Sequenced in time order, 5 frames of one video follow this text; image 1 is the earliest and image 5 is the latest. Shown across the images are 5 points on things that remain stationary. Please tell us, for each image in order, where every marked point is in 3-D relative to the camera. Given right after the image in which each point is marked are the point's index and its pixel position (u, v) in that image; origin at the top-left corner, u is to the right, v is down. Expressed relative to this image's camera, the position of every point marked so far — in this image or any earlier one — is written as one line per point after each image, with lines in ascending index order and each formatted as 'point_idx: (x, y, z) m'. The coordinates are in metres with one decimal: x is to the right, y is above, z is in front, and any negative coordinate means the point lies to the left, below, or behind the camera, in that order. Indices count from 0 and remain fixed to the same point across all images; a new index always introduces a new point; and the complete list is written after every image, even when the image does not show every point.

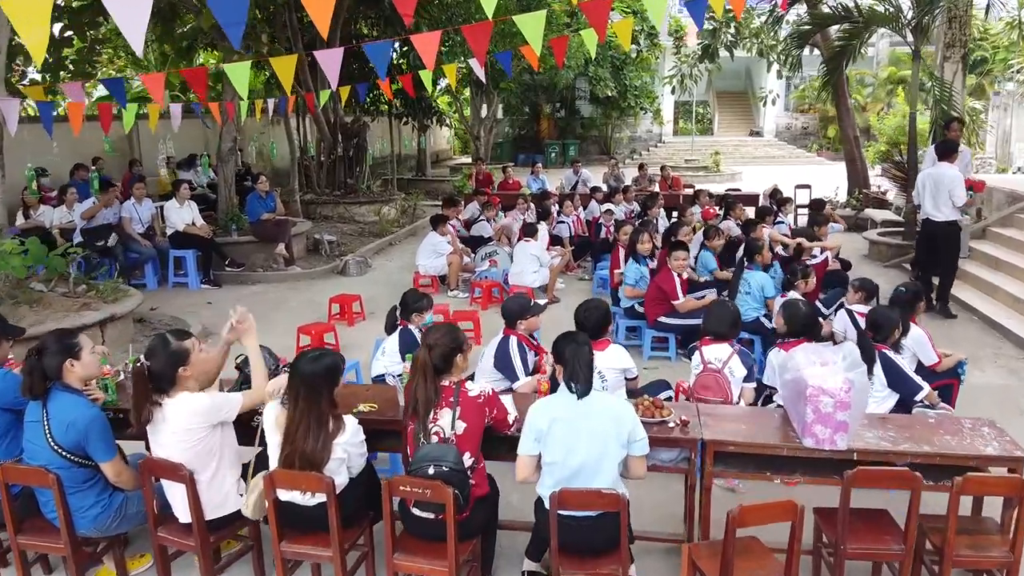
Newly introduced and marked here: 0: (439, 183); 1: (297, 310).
0: (-1.5, +2.1, +16.2) m
1: (-1.9, -0.2, +7.0) m
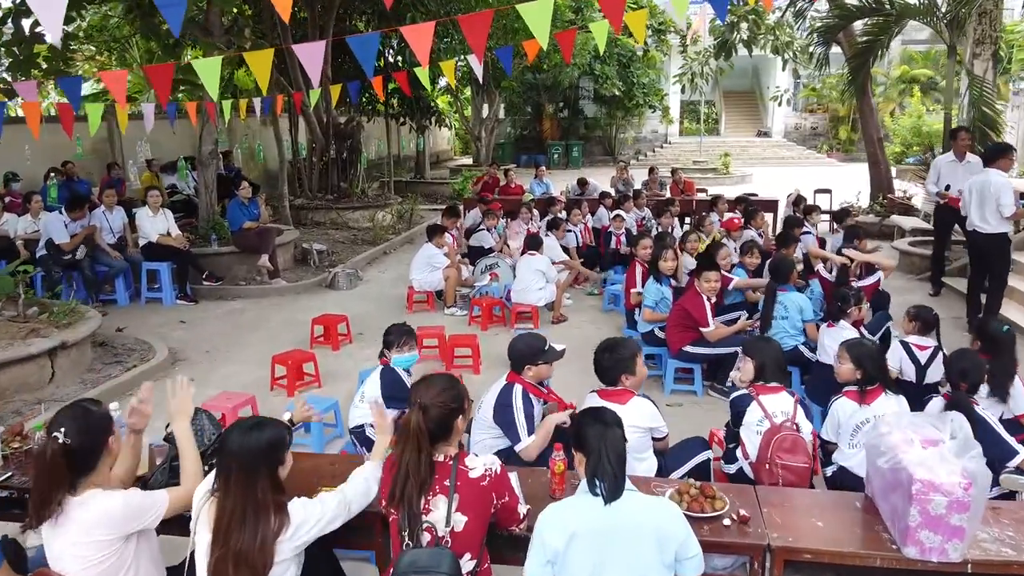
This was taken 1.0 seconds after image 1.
0: (-1.4, +2.0, +15.5) m
1: (-1.8, -0.3, +6.4) m
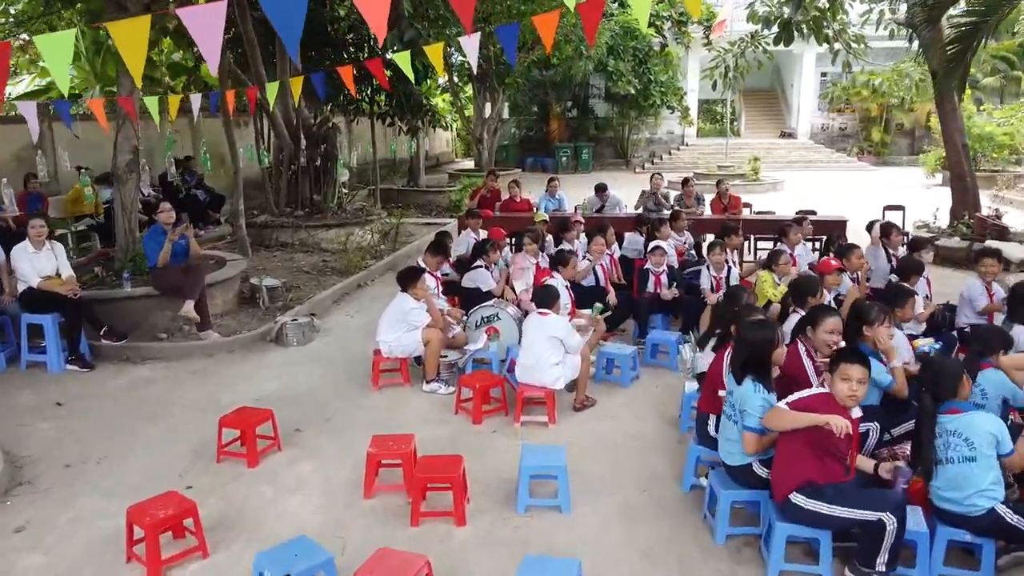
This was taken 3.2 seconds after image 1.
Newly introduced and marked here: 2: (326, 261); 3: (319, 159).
0: (-1.3, +1.6, +13.7) m
1: (-1.8, -0.7, +4.5) m
2: (-1.9, +0.3, +8.5) m
3: (-2.4, +1.6, +9.8) m
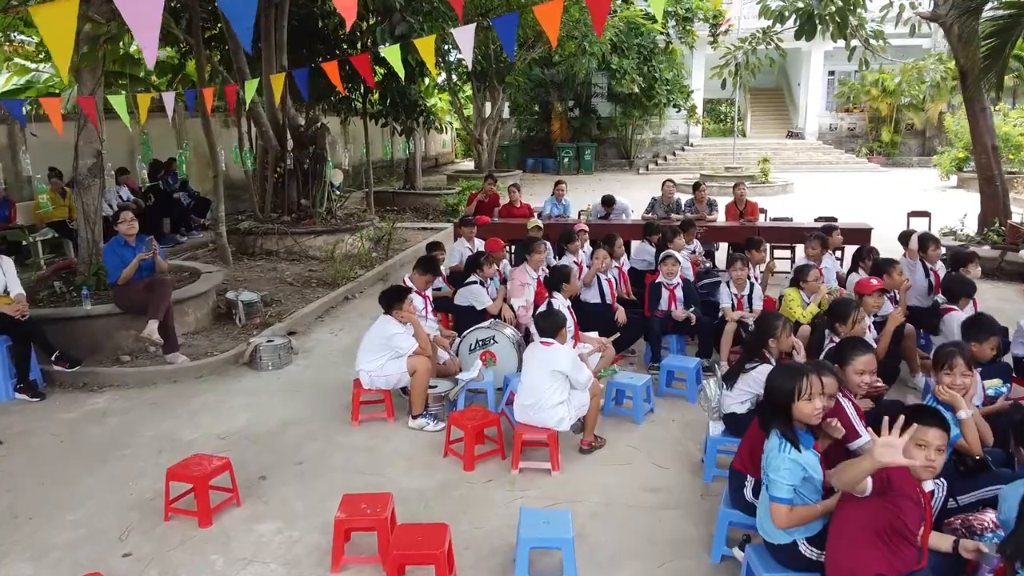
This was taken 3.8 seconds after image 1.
0: (-1.3, +1.4, +13.1) m
1: (-1.8, -0.9, +4.0) m
2: (-2.0, +0.2, +7.9) m
3: (-2.4, +1.5, +9.3) m
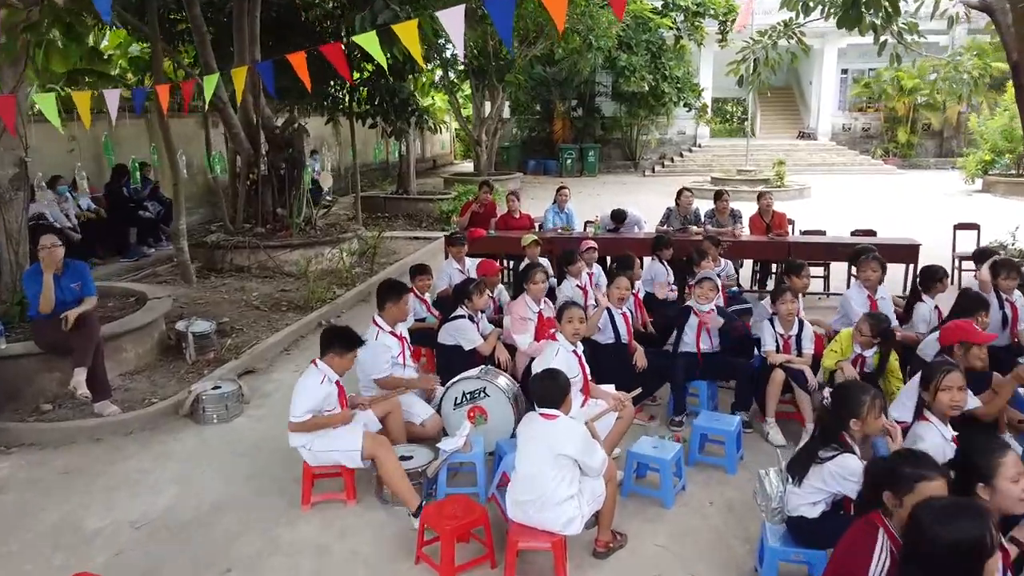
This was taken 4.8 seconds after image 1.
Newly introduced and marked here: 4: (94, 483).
0: (-1.3, +1.3, +12.2) m
1: (-1.9, -1.1, +3.1) m
2: (-2.0, 0.0, +7.0) m
3: (-2.4, +1.3, +8.4) m
4: (-2.0, -0.9, +3.7) m
